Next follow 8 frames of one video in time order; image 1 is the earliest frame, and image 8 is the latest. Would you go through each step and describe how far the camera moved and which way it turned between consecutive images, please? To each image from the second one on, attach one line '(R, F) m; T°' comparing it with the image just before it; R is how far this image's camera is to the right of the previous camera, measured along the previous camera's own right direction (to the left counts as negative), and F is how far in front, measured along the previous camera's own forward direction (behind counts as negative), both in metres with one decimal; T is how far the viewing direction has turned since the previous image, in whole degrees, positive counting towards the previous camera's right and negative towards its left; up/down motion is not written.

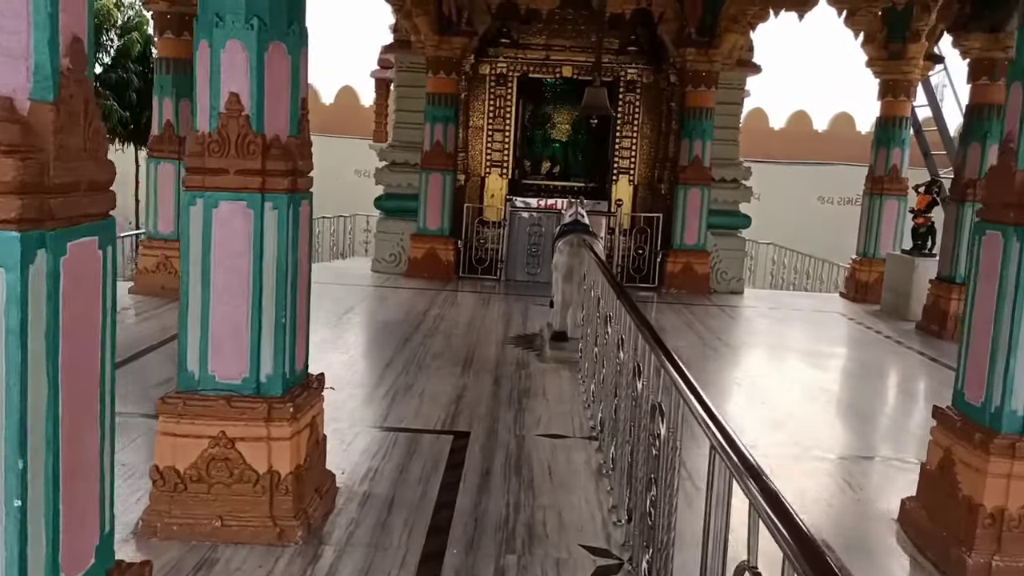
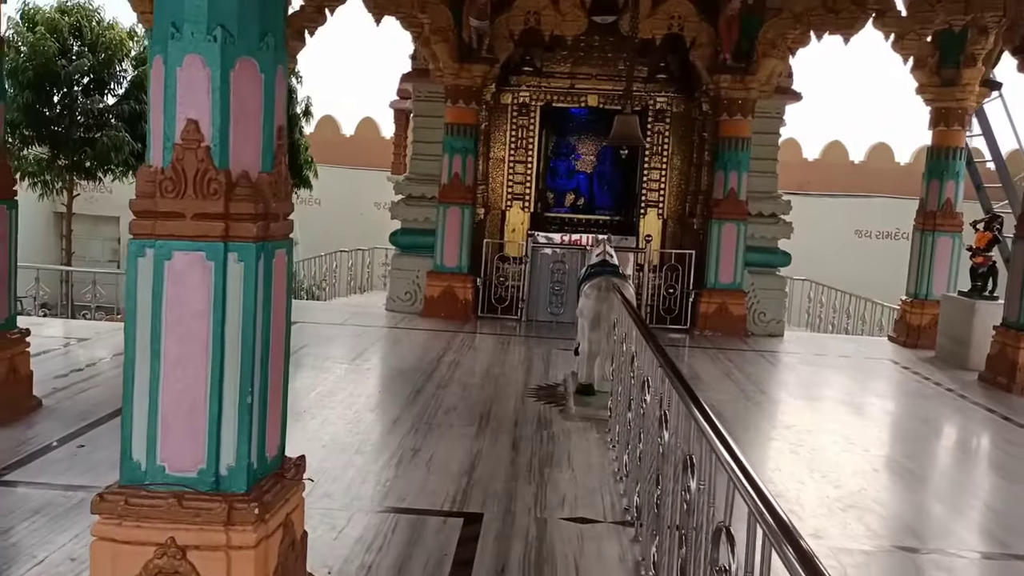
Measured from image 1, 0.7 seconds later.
(0.0, +0.5) m; -2°
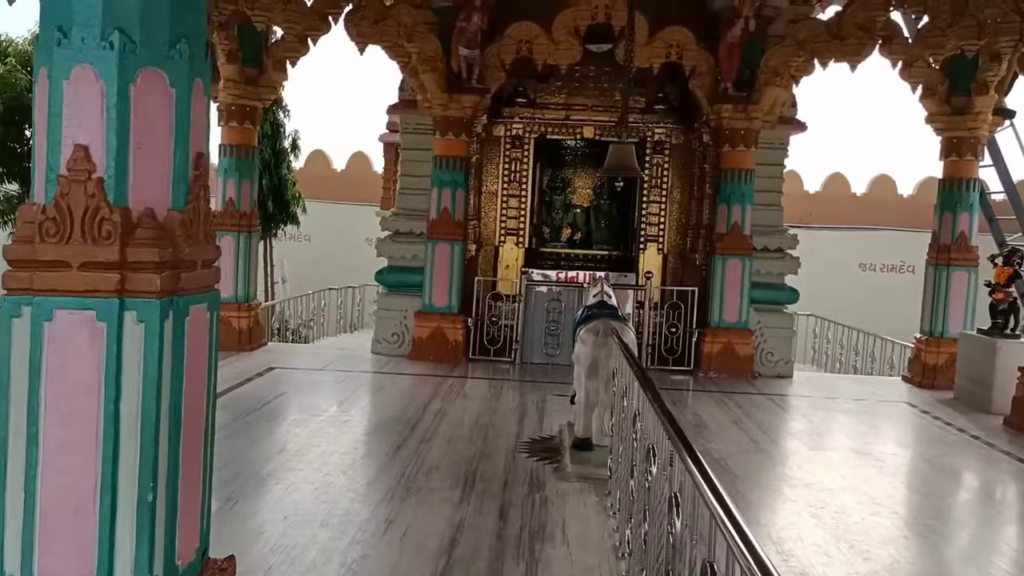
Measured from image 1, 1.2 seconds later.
(+0.1, +0.5) m; 0°
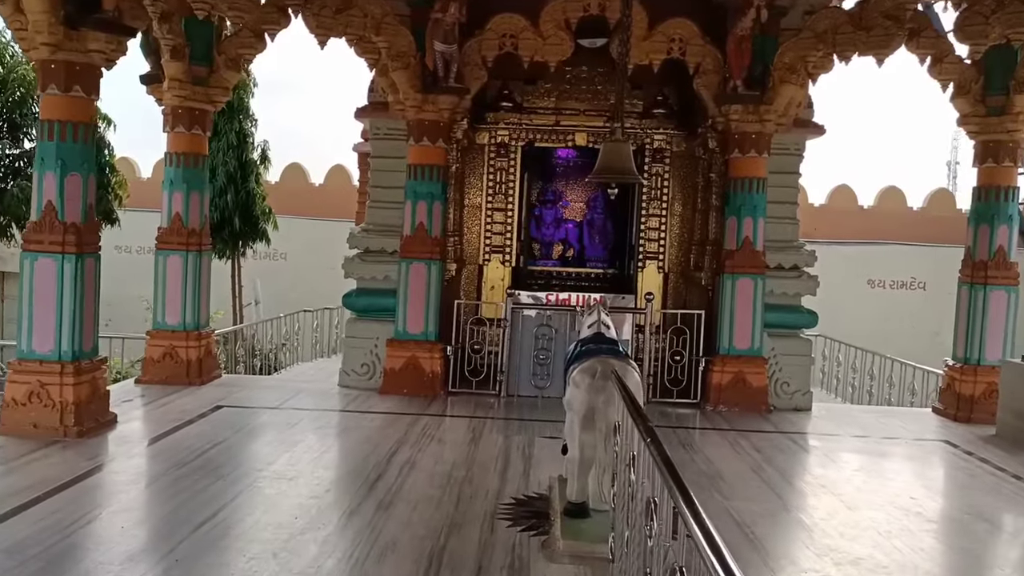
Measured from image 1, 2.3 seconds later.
(+0.1, +0.9) m; +1°
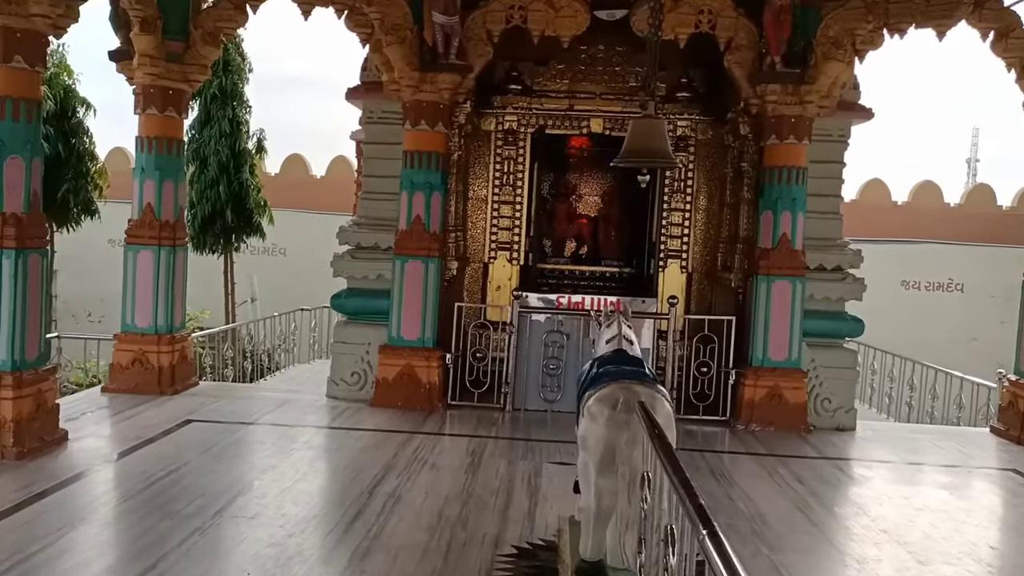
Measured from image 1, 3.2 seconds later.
(0.0, +0.7) m; -1°
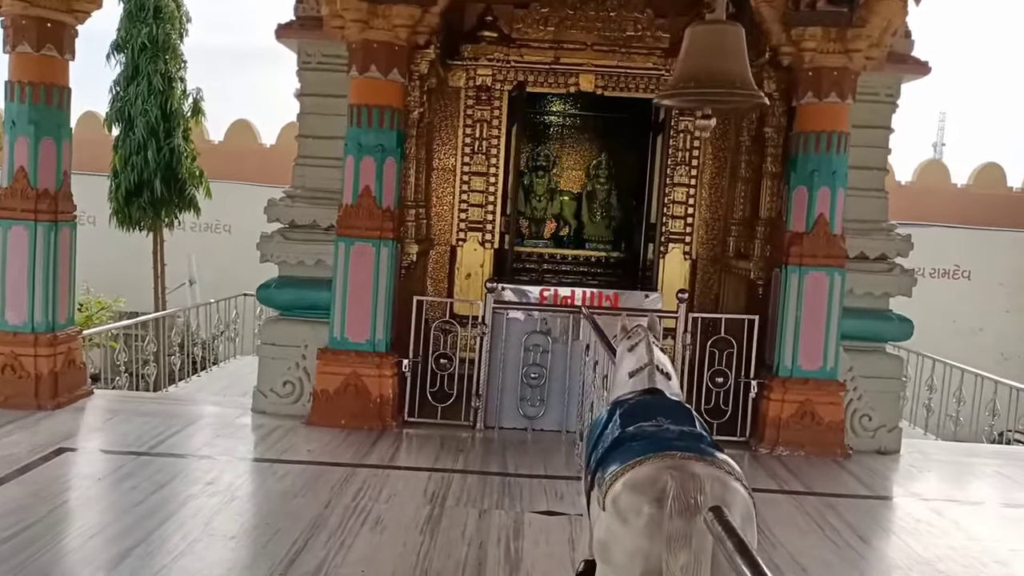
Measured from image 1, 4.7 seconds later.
(0.0, +1.2) m; +2°
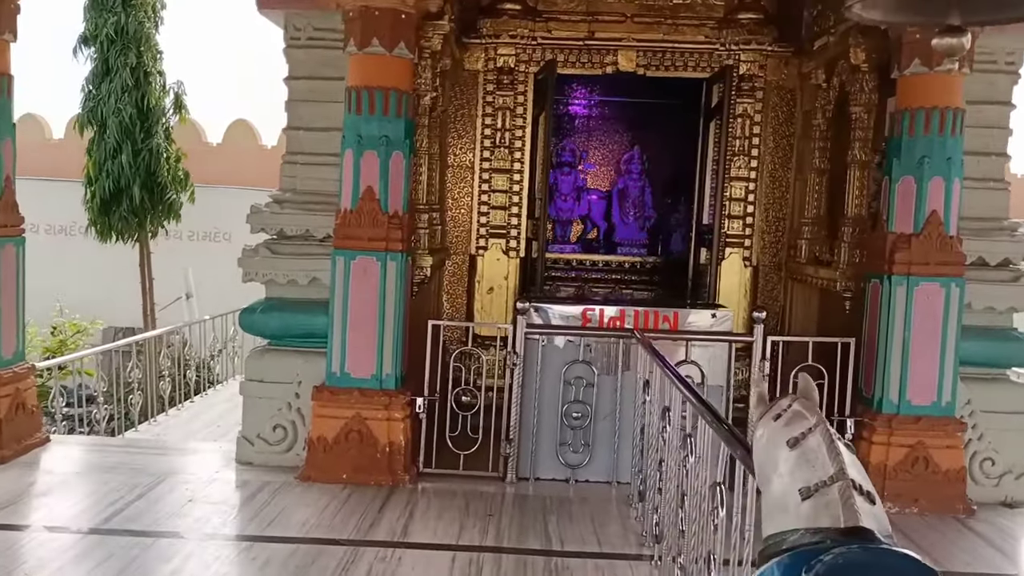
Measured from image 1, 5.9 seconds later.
(-0.1, +0.9) m; -1°
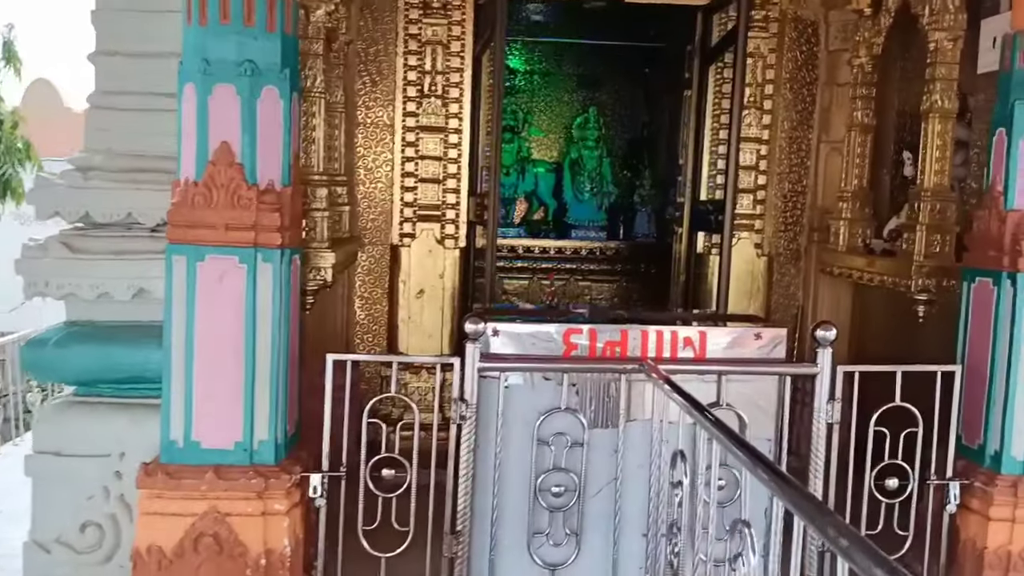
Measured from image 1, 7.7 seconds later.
(-0.1, +1.5) m; +6°
